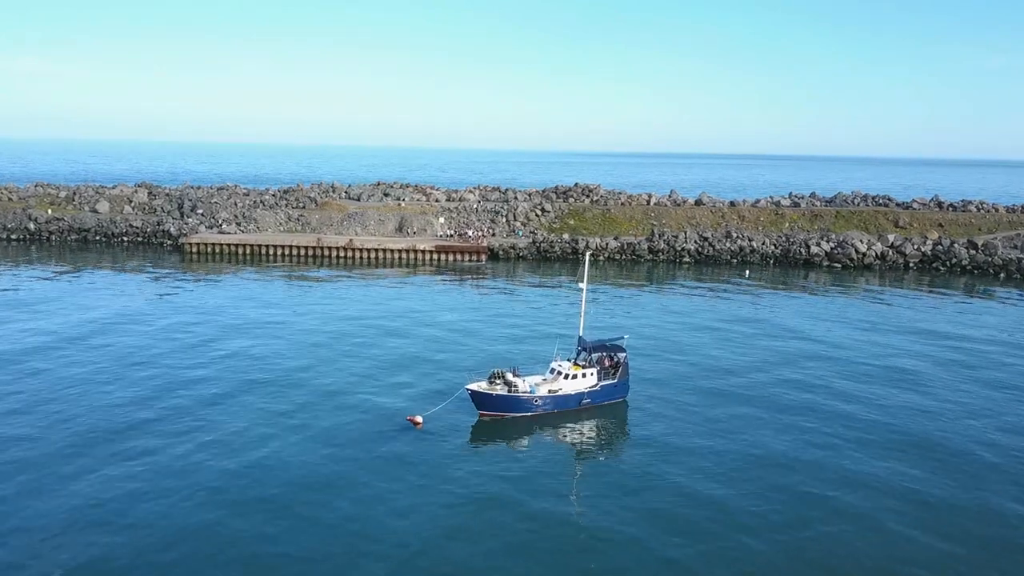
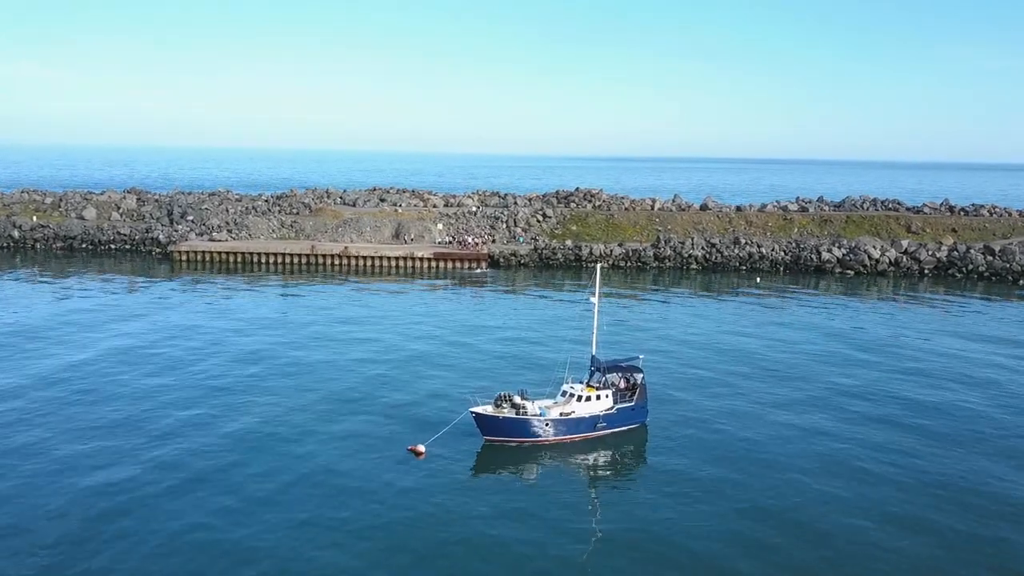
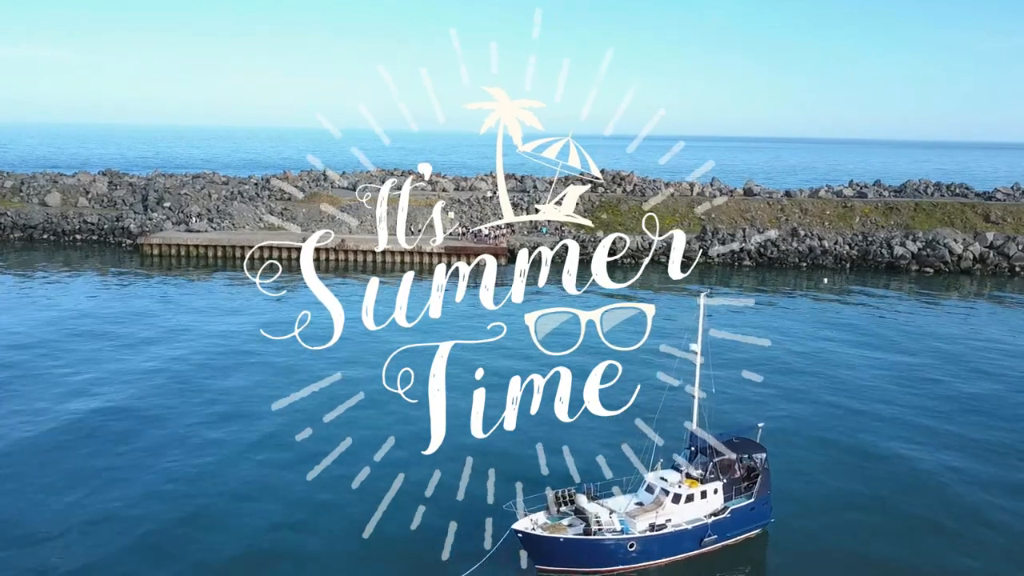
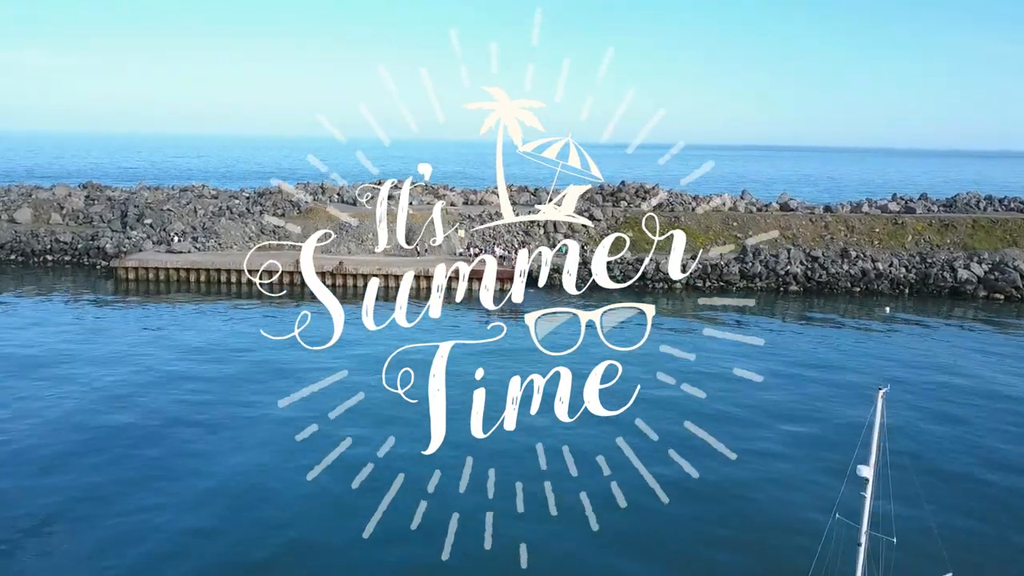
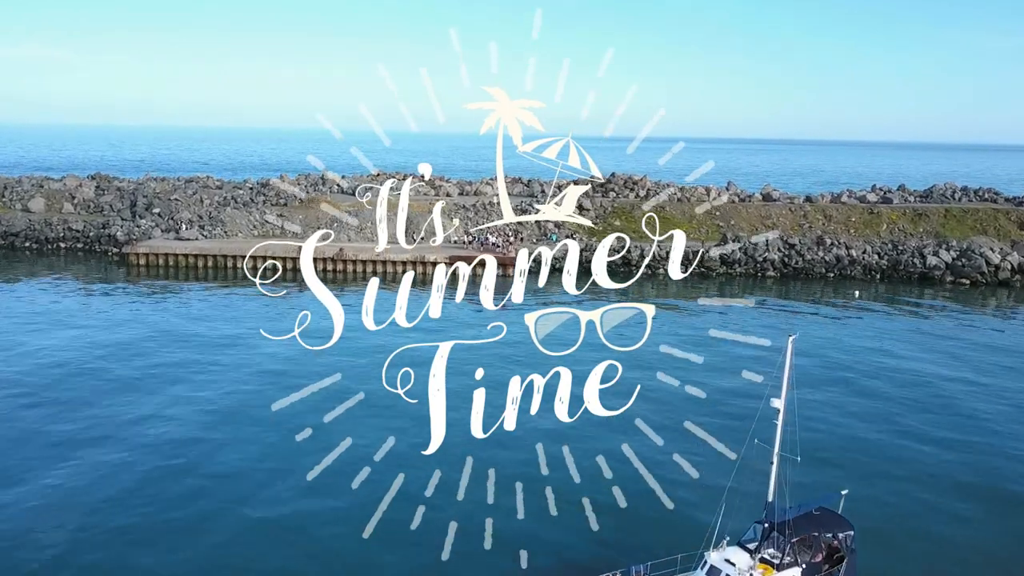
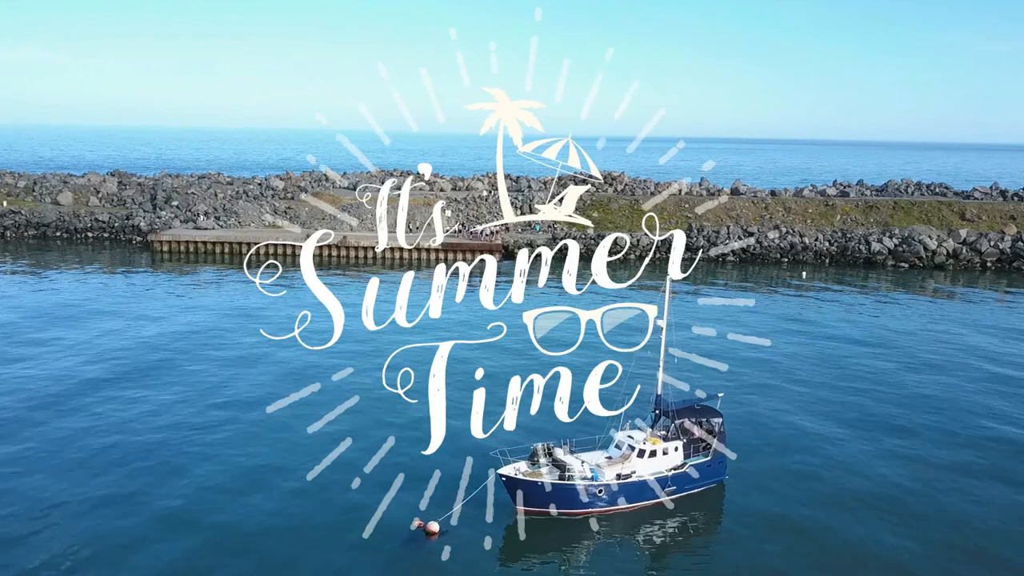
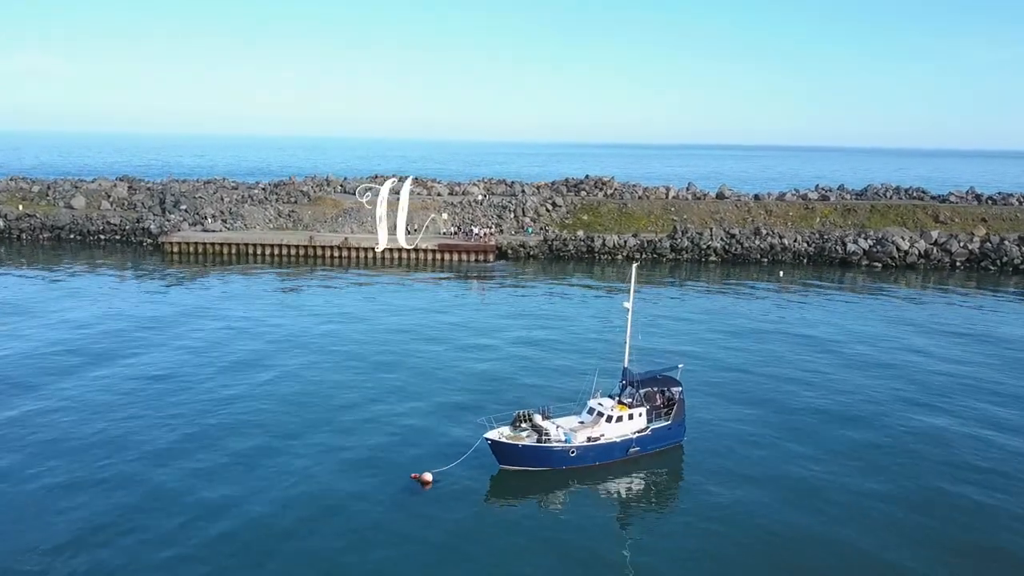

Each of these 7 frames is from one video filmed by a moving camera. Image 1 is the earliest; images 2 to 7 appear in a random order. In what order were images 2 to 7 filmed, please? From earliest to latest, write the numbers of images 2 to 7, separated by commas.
2, 7, 6, 3, 5, 4
